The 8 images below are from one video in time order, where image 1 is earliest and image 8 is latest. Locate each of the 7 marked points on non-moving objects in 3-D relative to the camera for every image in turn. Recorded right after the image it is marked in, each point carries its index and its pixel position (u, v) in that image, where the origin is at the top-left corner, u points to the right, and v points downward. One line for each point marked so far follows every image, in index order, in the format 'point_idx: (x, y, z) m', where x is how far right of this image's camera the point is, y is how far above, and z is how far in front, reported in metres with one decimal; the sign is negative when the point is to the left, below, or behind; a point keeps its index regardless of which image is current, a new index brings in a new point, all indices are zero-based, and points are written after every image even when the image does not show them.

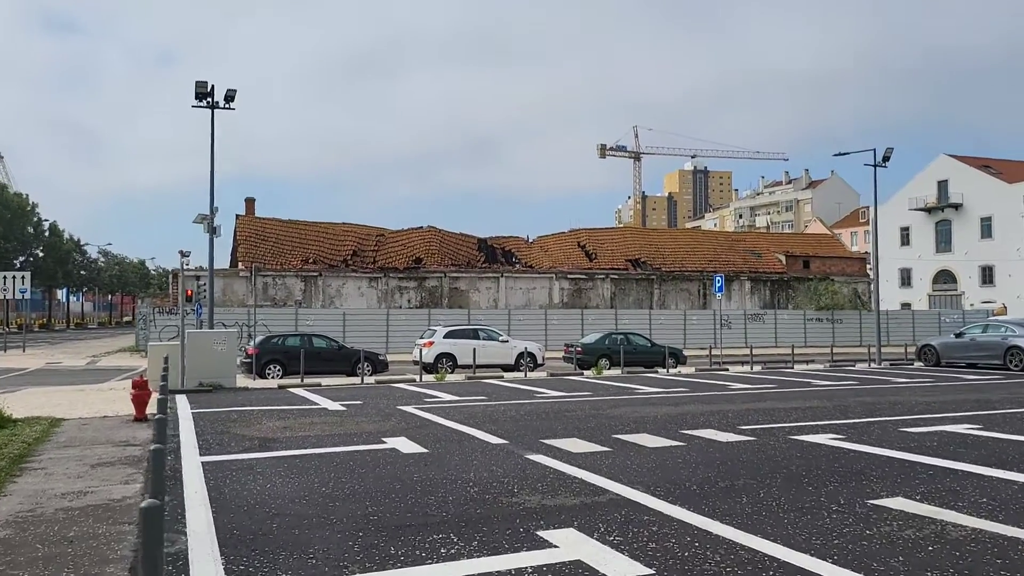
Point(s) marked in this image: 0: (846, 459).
0: (+3.6, -1.9, +8.4) m
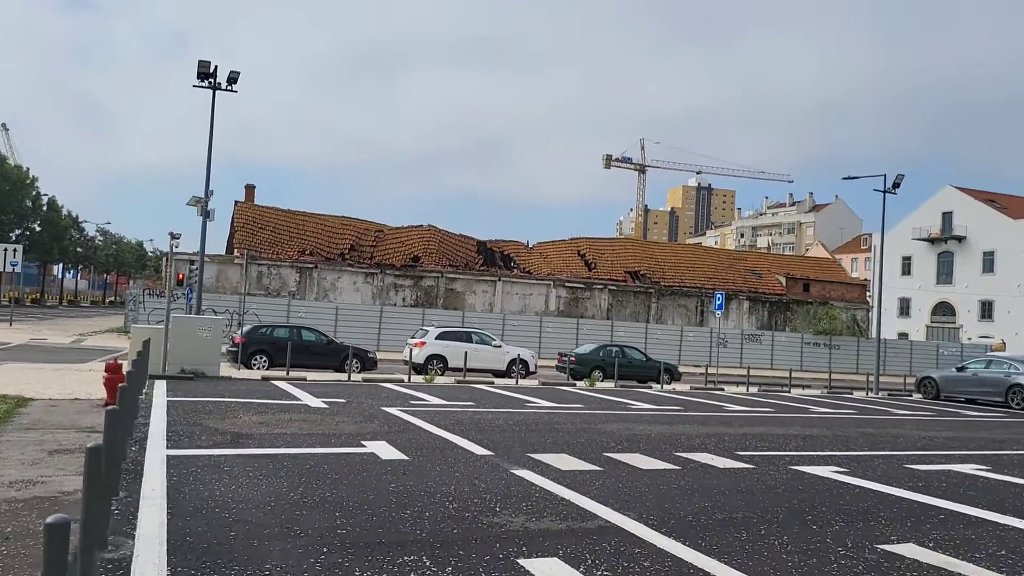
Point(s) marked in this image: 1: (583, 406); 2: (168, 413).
0: (+3.4, -2.1, +8.0) m
1: (+1.4, -2.3, +15.7) m
2: (-4.7, -1.7, +10.7) m
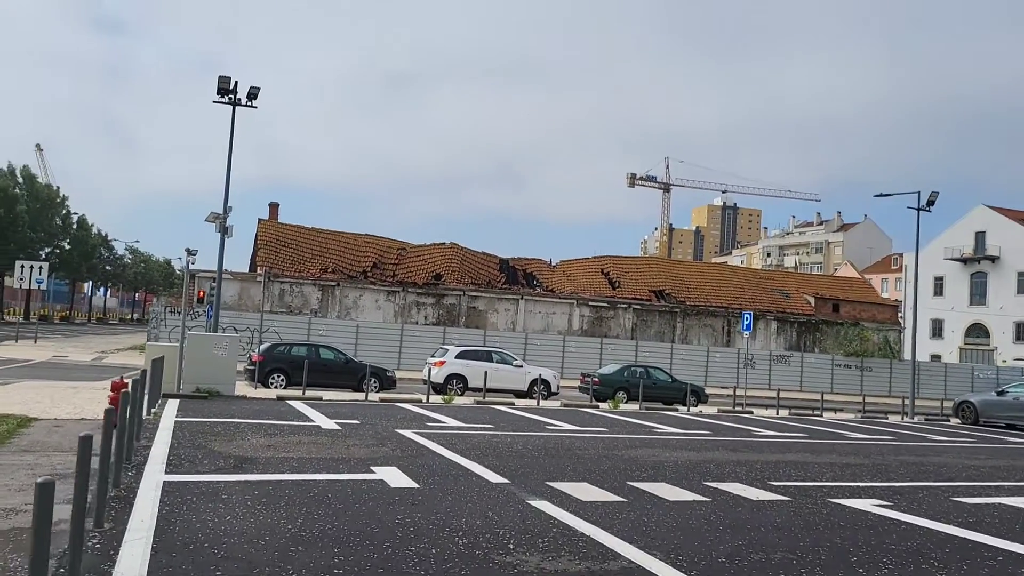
0: (+3.6, -2.3, +7.3) m
1: (+1.8, -2.7, +15.1) m
2: (-4.4, -1.9, +10.4) m
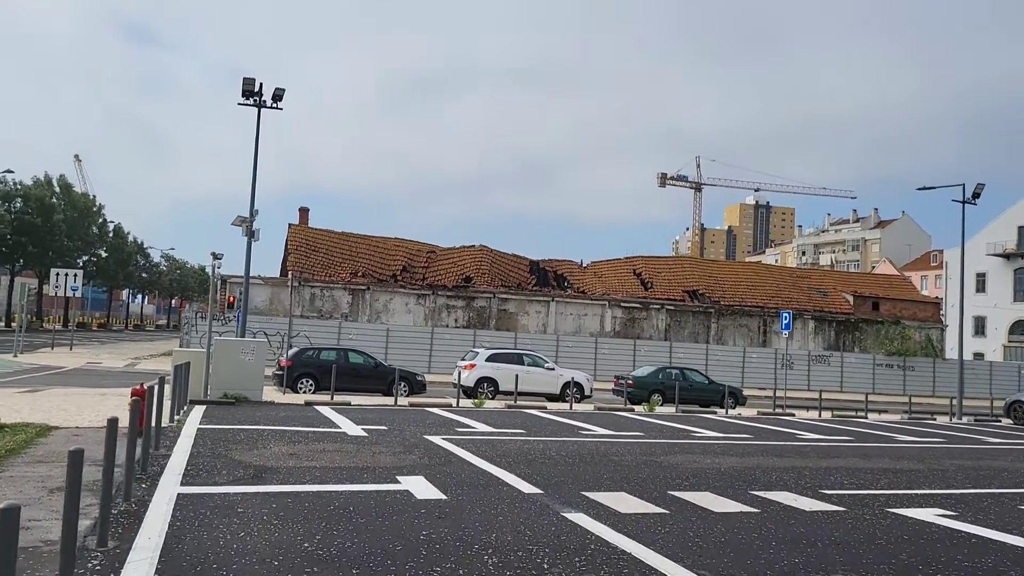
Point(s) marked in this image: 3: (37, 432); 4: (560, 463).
0: (+3.9, -2.2, +6.7) m
1: (+2.4, -2.7, +14.5) m
2: (-4.0, -2.0, +10.0) m
3: (-6.1, -1.8, +10.1) m
4: (+0.6, -2.3, +10.2) m
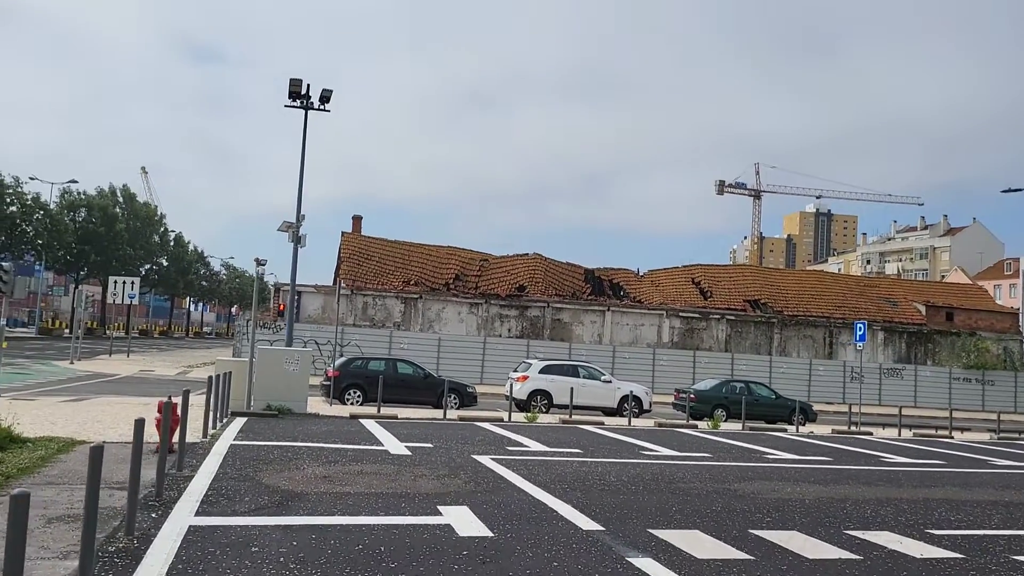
0: (+4.3, -2.3, +5.4) m
1: (+3.3, -2.8, +13.3) m
2: (-3.4, -2.0, +9.3) m
3: (-5.4, -1.9, +9.4) m
4: (+1.3, -2.3, +9.2) m
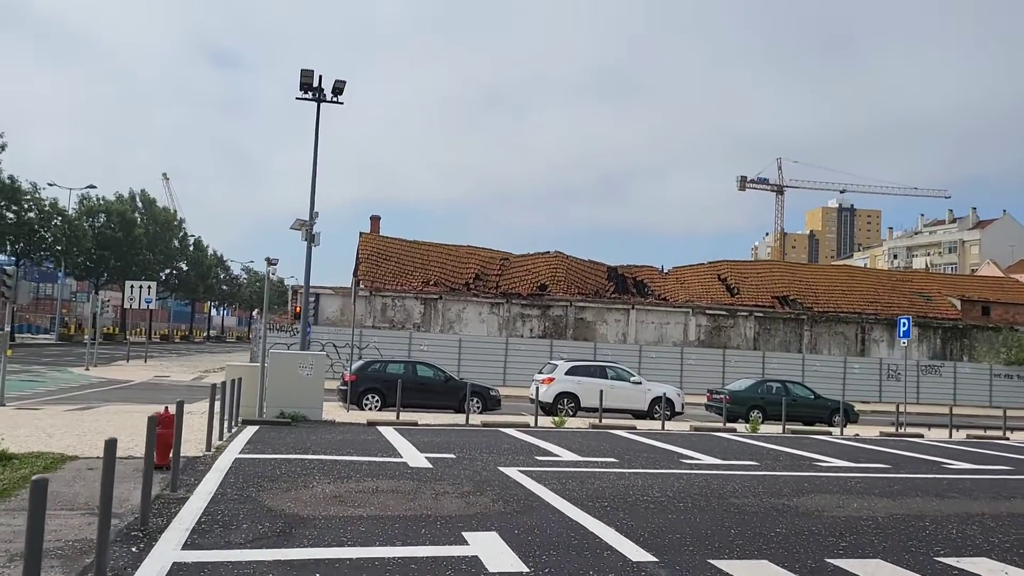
0: (+4.5, -2.1, +4.3) m
1: (+3.8, -2.7, +12.2) m
2: (-3.0, -2.0, +8.3) m
3: (-5.1, -1.9, +8.6) m
4: (+1.6, -2.3, +8.1) m
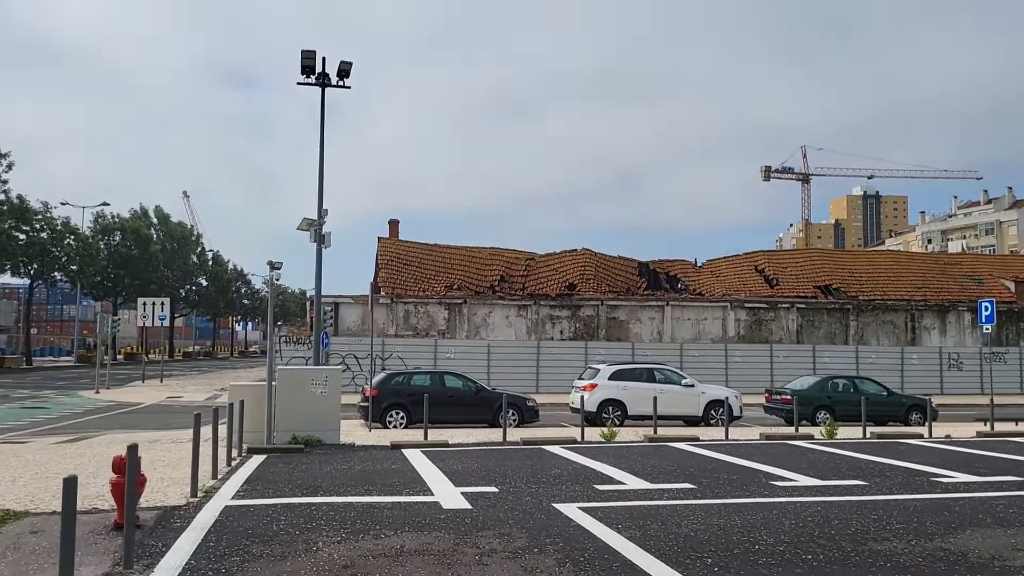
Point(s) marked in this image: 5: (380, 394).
0: (+4.9, -1.8, +2.1) m
1: (+4.5, -2.5, +10.0) m
2: (-2.5, -2.1, +6.4) m
3: (-4.5, -2.0, +6.6) m
4: (+2.2, -2.1, +6.0) m
5: (-2.9, -2.3, +17.5) m
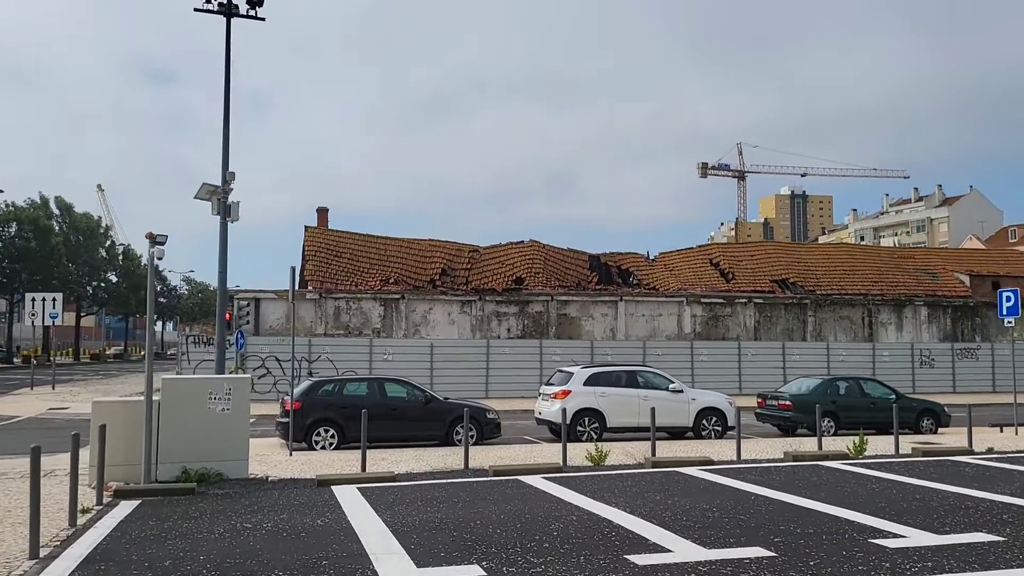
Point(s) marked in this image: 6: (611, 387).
0: (+5.5, -1.6, -0.8) m
1: (+4.3, -2.2, +7.1) m
2: (-2.3, -1.8, +2.9) m
3: (-4.3, -1.8, +3.0) m
4: (+2.4, -1.9, +2.9) m
5: (-3.7, -2.1, +13.9) m
6: (+2.0, -1.9, +15.7) m
